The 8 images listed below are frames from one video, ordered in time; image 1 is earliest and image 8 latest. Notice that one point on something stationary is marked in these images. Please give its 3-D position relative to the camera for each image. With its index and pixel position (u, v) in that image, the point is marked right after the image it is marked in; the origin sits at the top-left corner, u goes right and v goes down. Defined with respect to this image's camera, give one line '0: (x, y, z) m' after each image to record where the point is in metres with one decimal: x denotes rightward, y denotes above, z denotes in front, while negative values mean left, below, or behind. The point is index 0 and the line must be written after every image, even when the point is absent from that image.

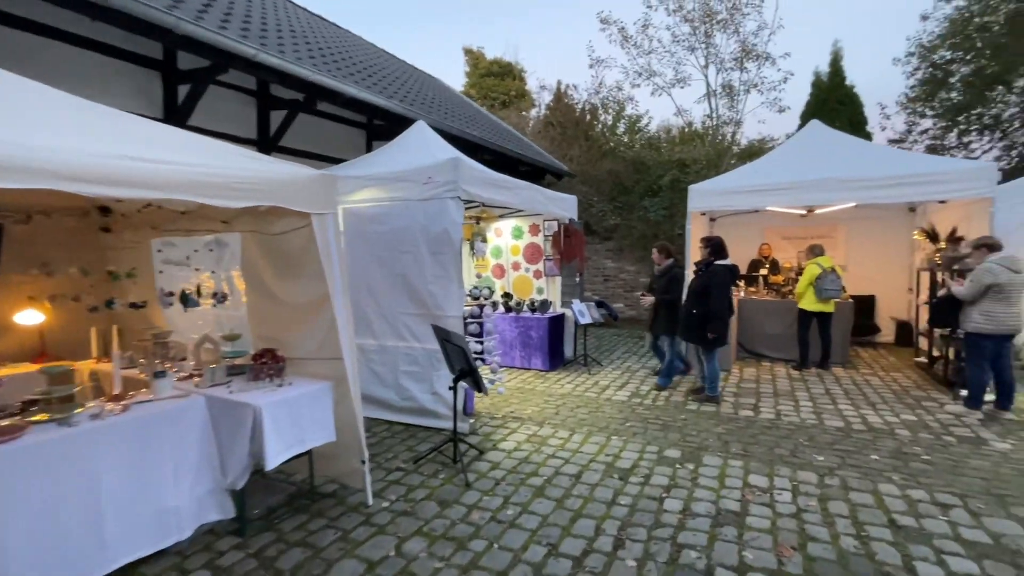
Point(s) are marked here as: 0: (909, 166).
0: (+5.3, +1.6, +6.3) m
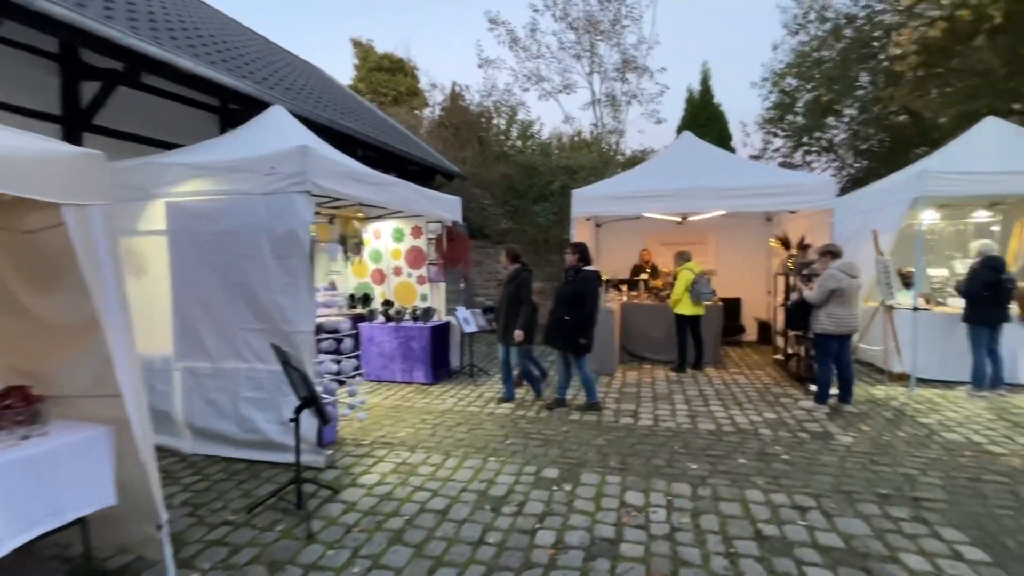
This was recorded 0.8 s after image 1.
0: (+3.6, +1.6, +6.8) m
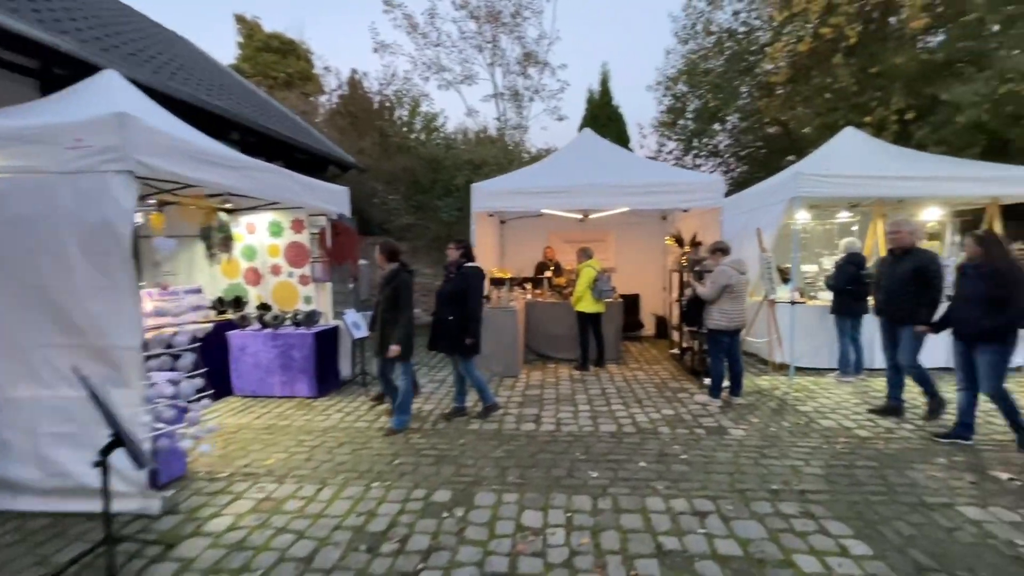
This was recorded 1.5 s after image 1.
0: (+2.2, +1.6, +6.9) m
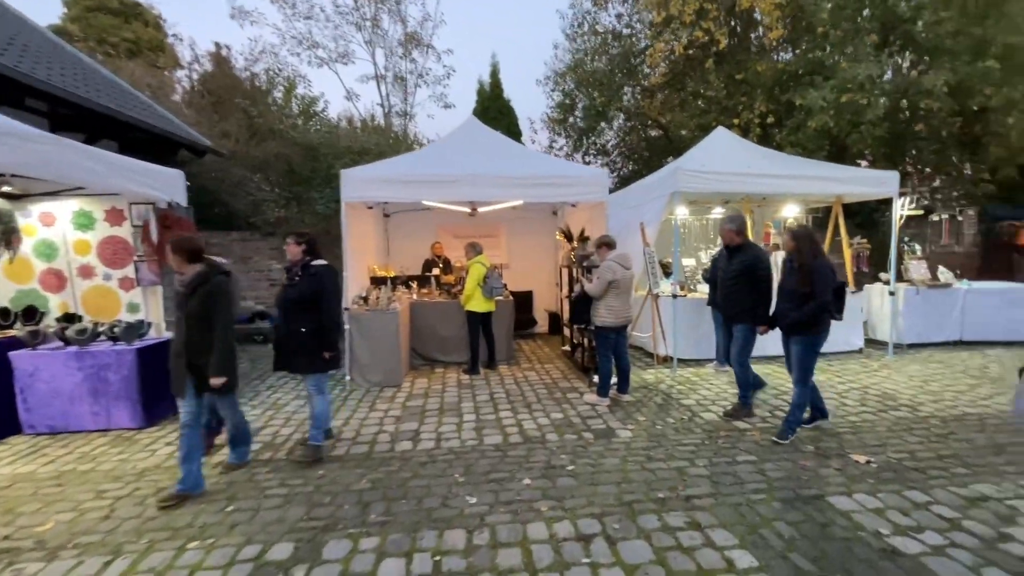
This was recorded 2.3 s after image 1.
0: (+0.5, +1.7, +6.7) m
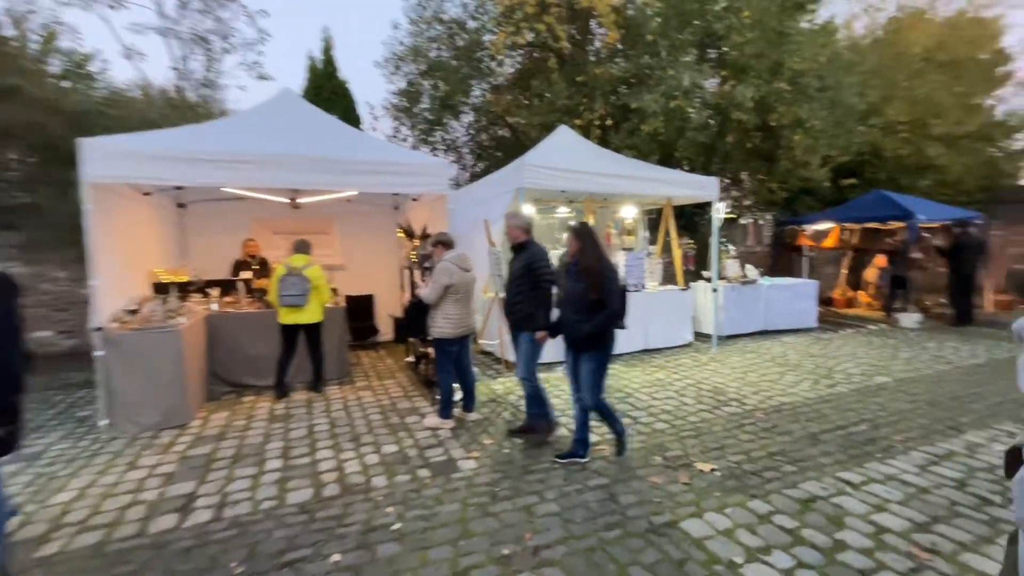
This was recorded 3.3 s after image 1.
0: (-1.6, +1.6, +5.8) m
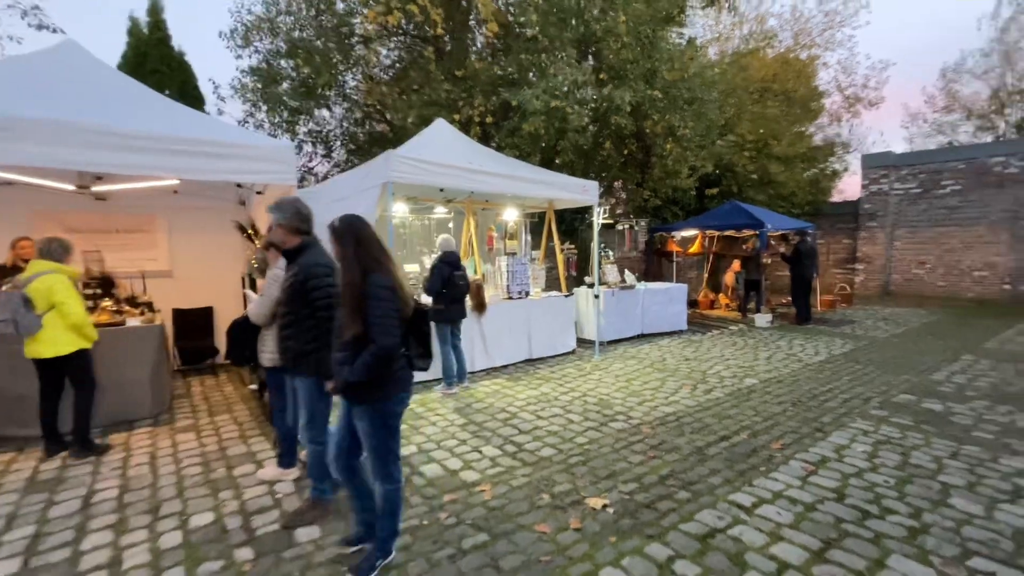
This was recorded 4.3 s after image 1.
0: (-2.9, +1.5, +4.6) m
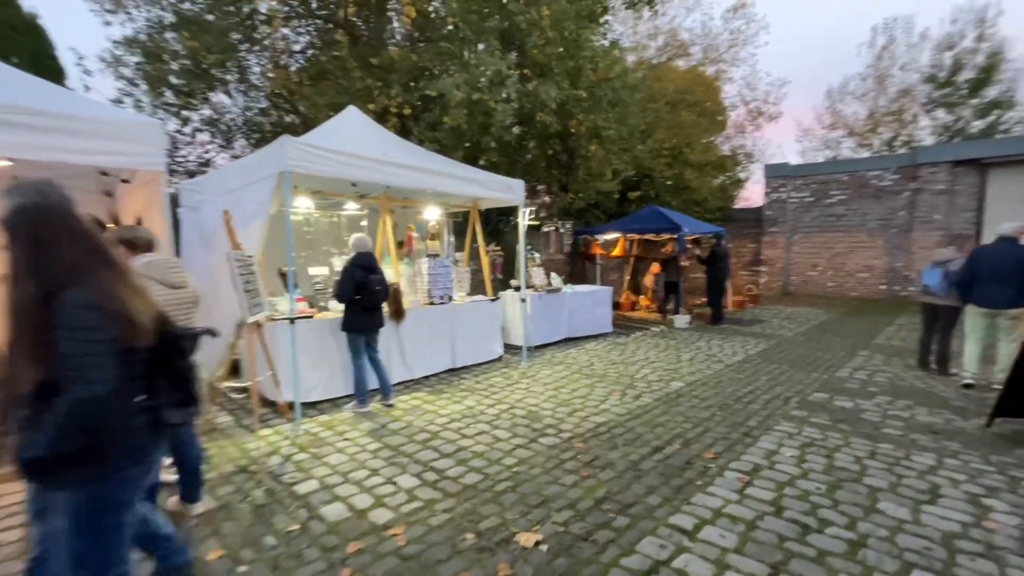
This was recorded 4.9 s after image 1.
0: (-3.6, +1.4, +3.7) m
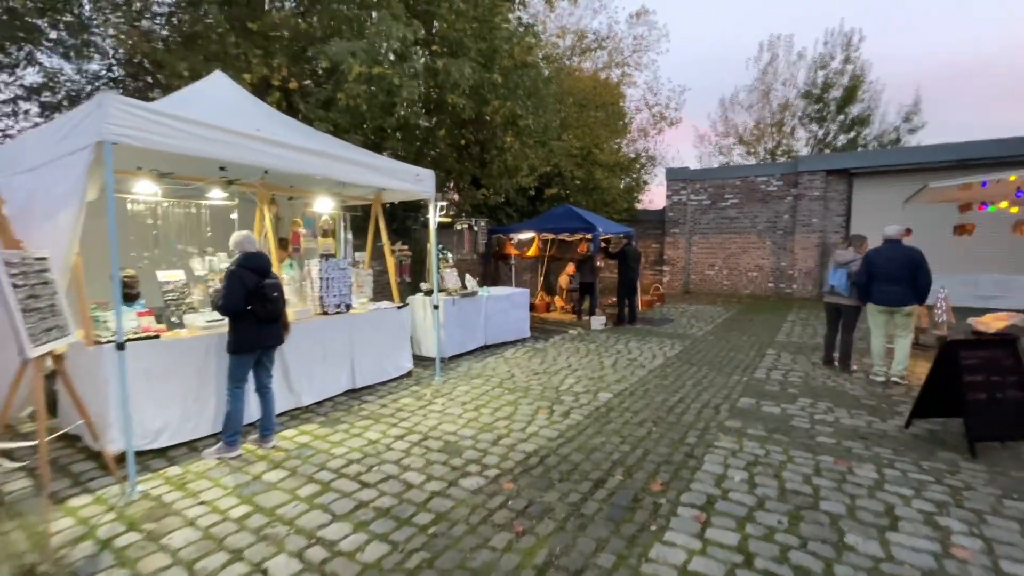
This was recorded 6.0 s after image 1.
0: (-4.1, +1.3, +2.2) m
